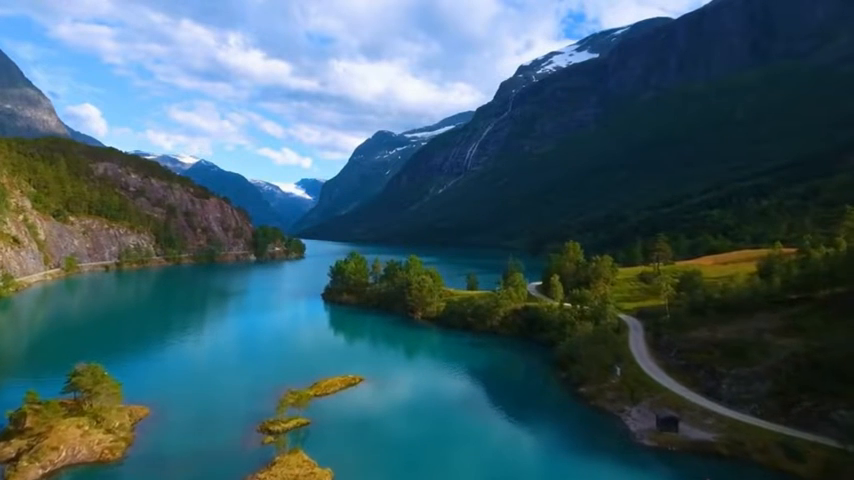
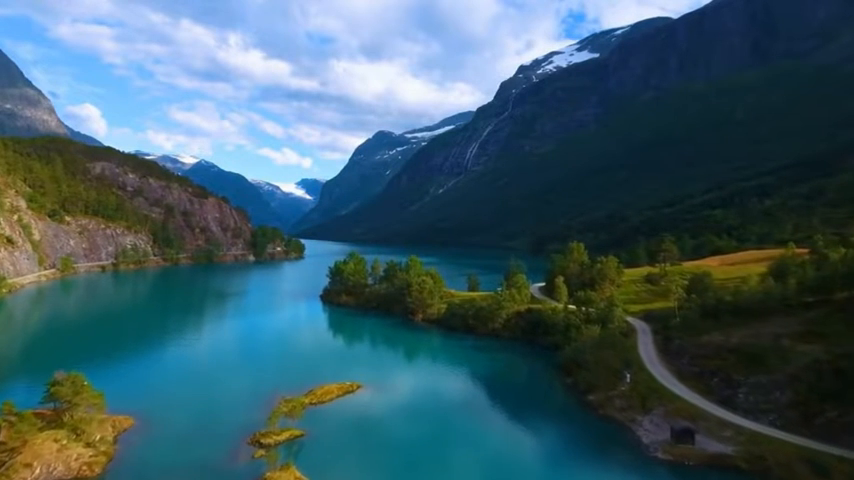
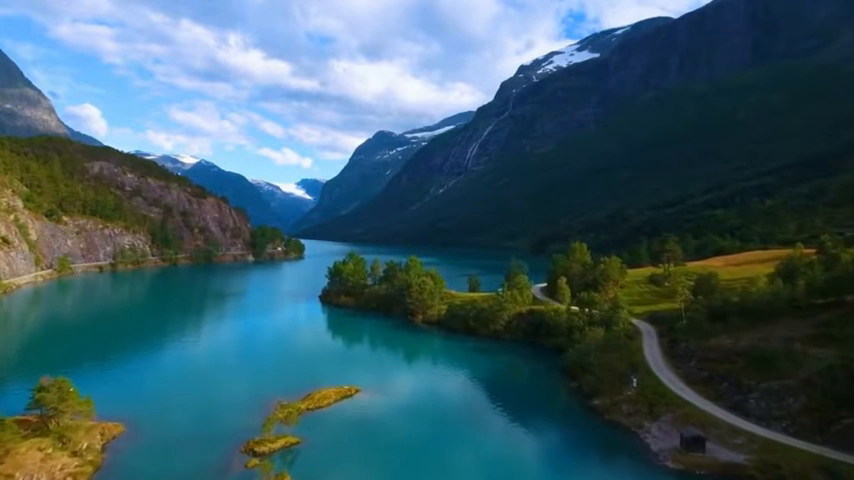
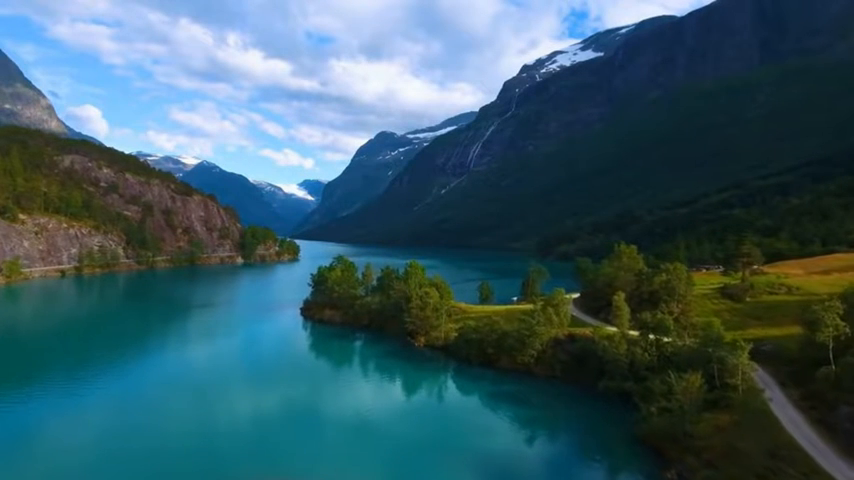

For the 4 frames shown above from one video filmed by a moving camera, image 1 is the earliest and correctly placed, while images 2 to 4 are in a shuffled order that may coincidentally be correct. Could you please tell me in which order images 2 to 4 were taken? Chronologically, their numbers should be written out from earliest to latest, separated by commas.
2, 3, 4
